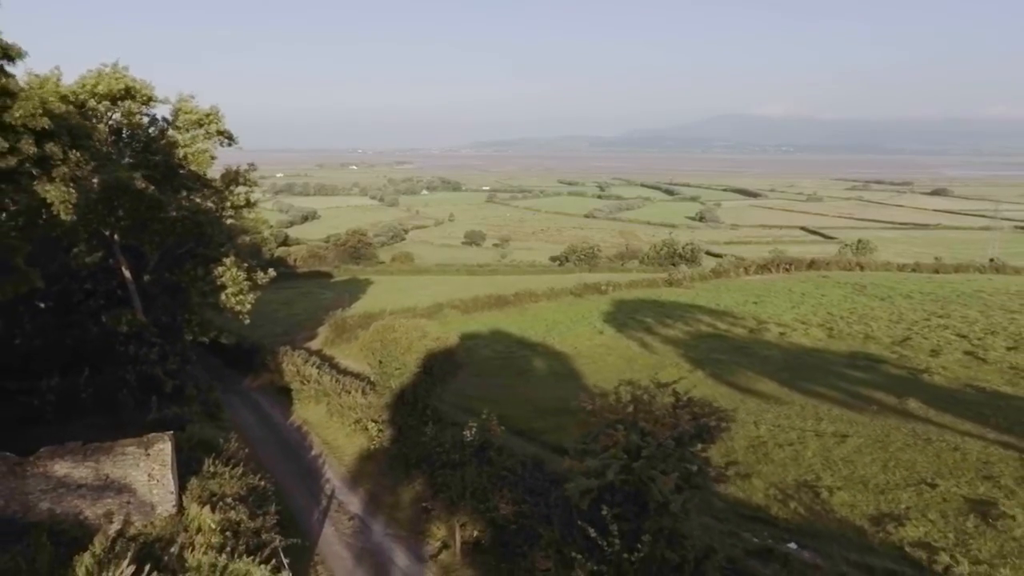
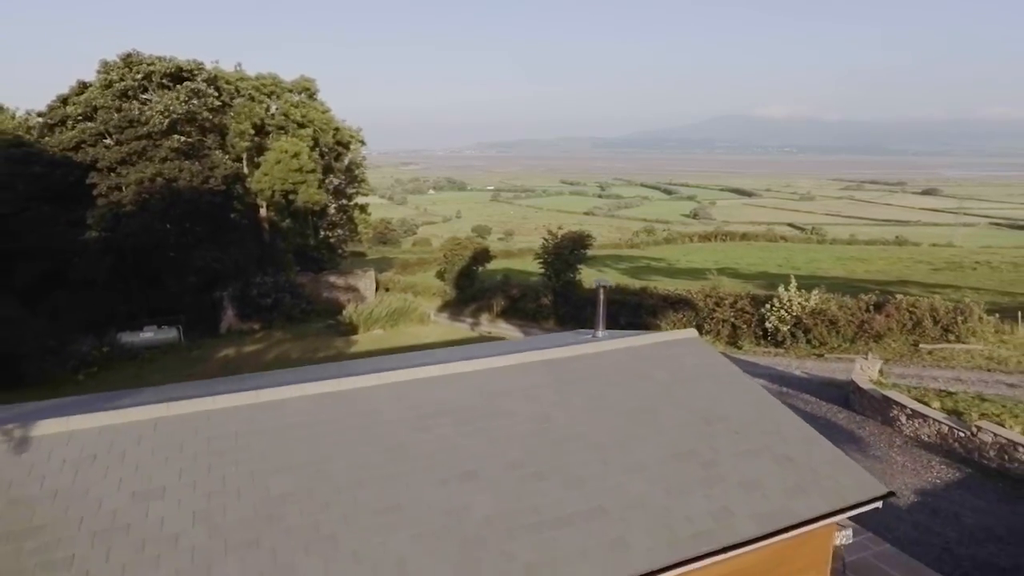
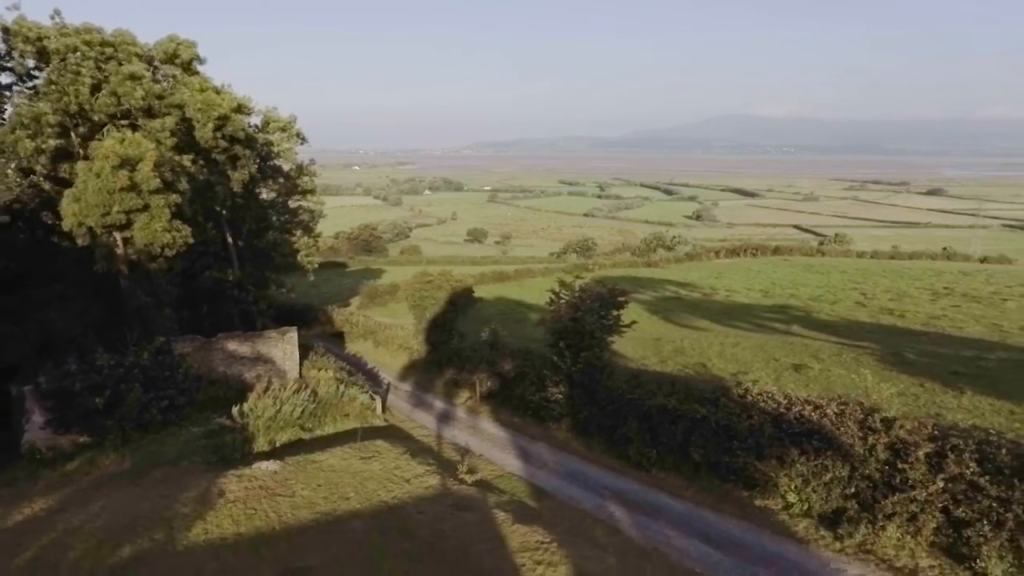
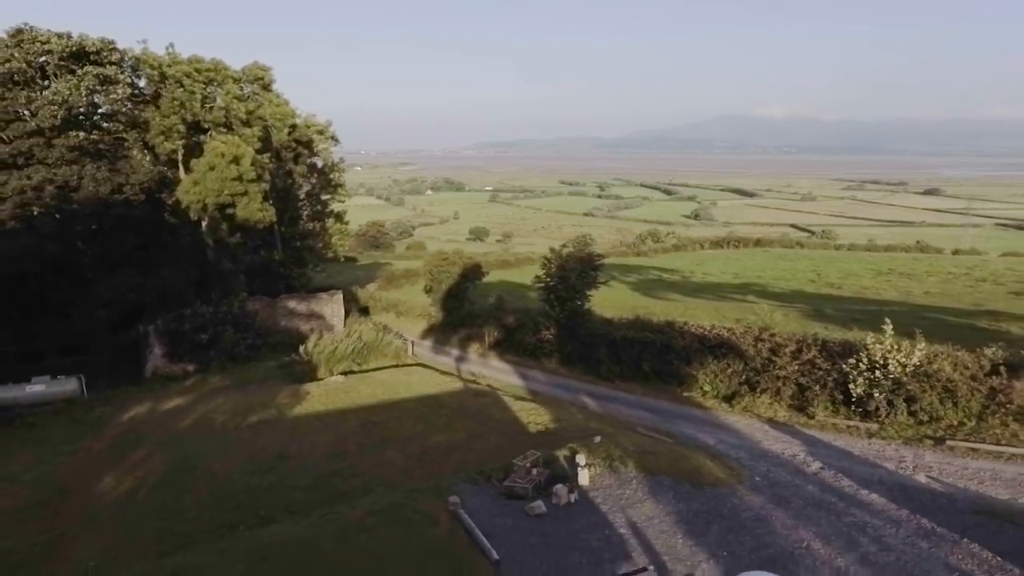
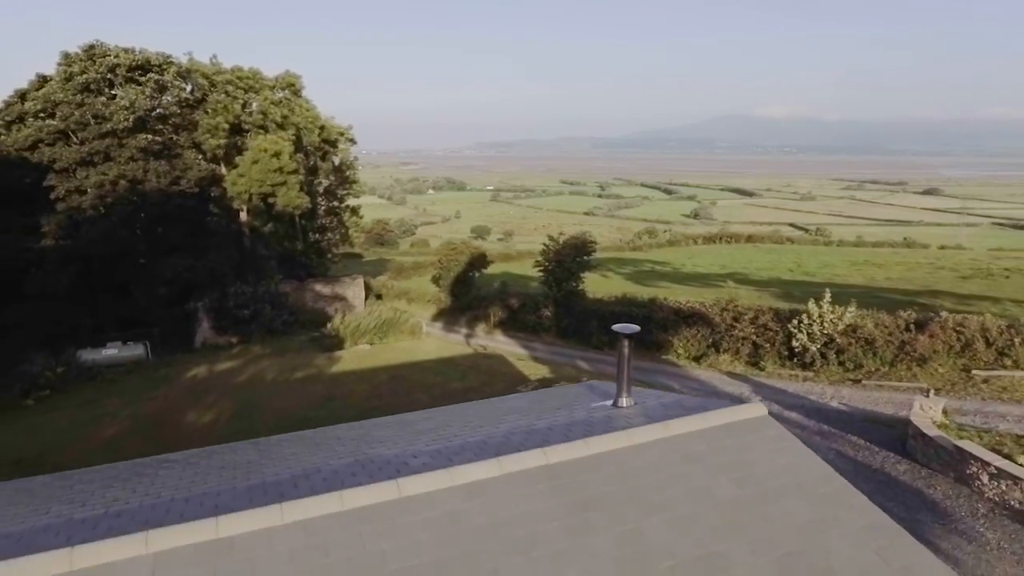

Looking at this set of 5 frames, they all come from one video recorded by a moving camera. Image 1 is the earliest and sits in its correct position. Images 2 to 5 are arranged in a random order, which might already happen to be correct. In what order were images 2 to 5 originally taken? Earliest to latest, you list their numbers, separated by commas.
3, 4, 5, 2
